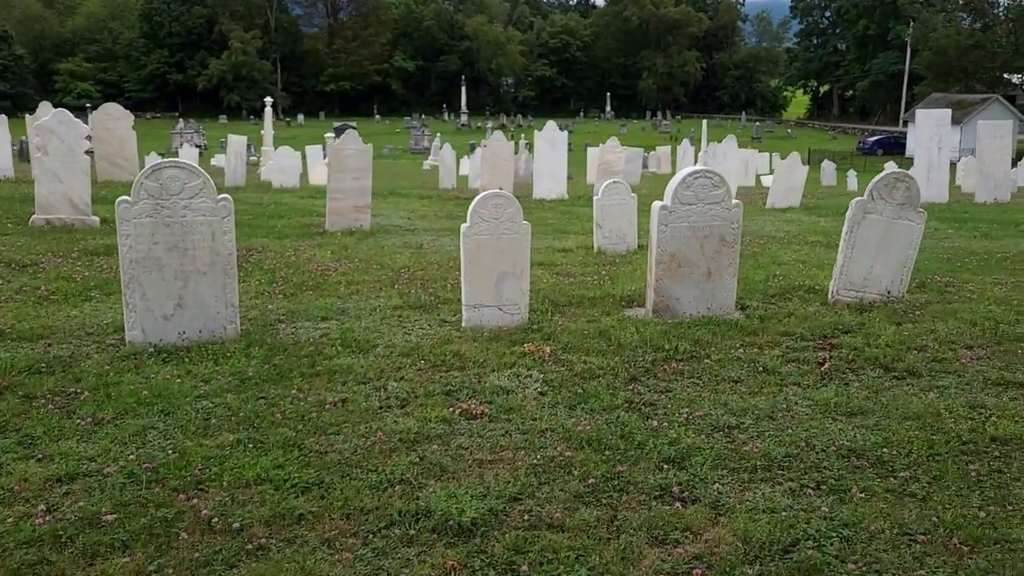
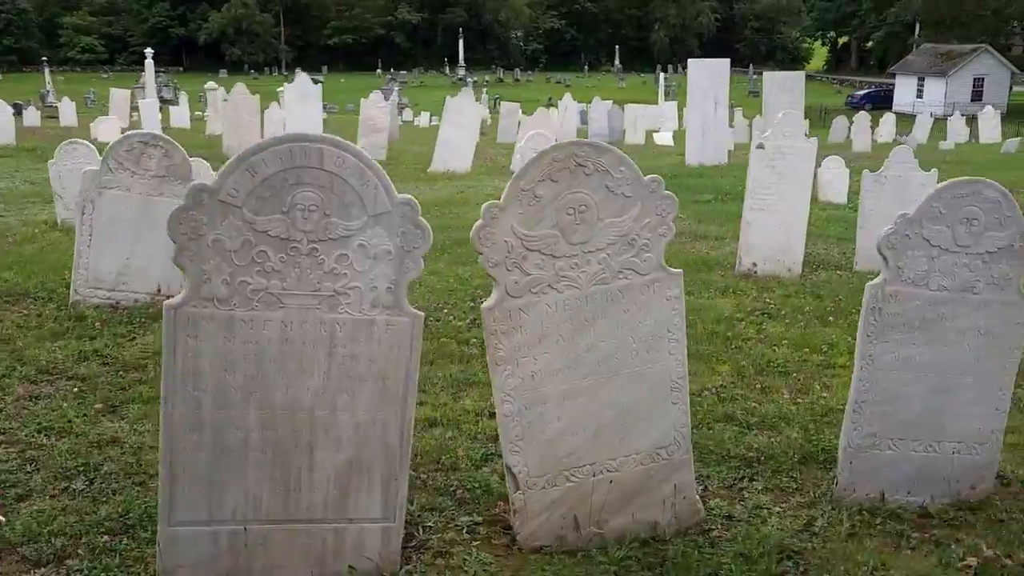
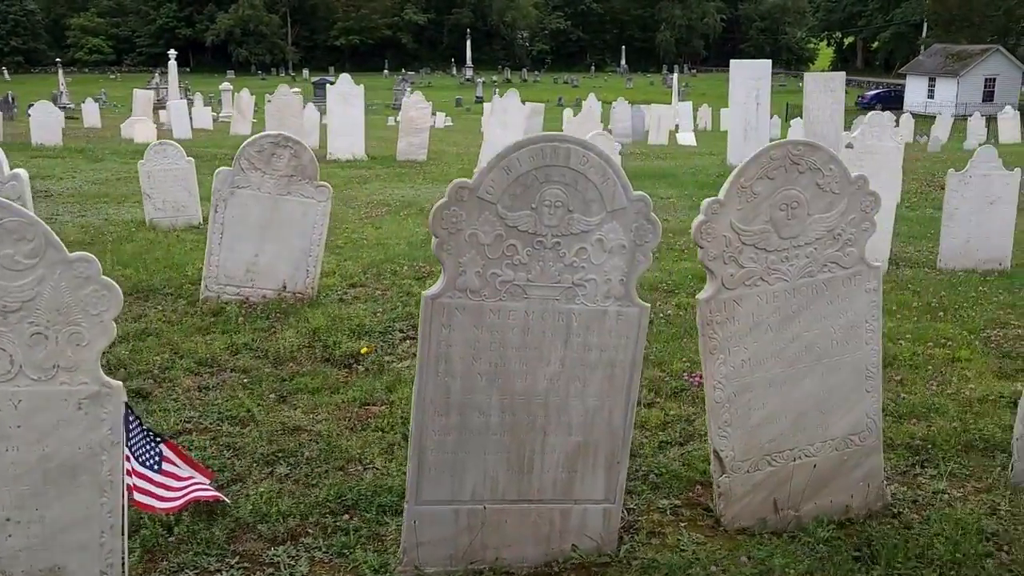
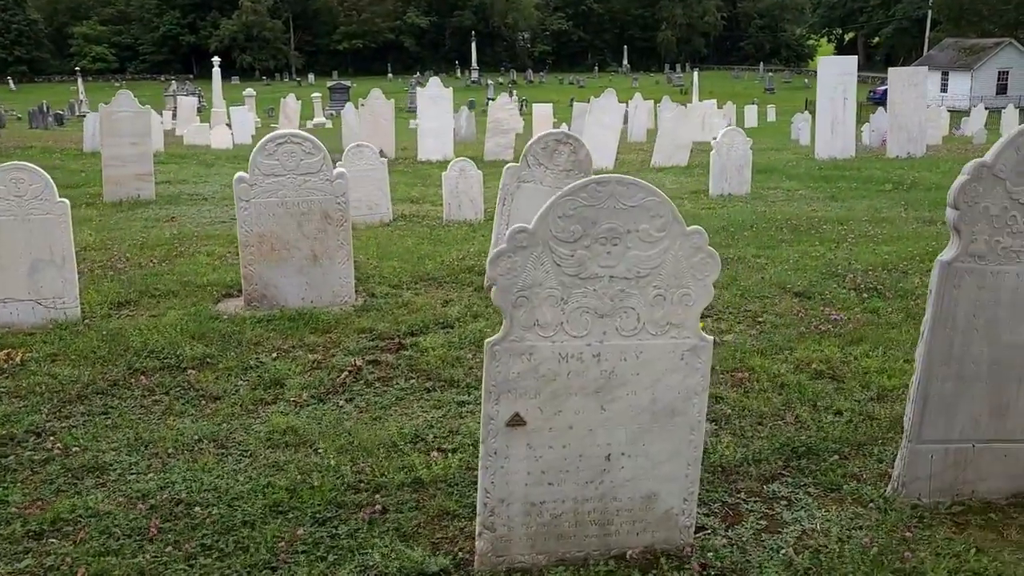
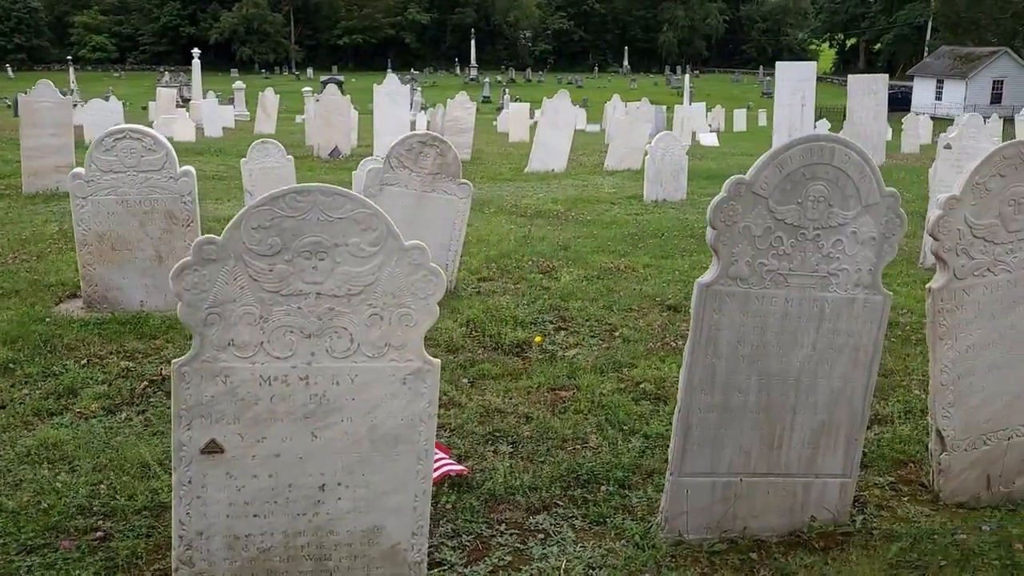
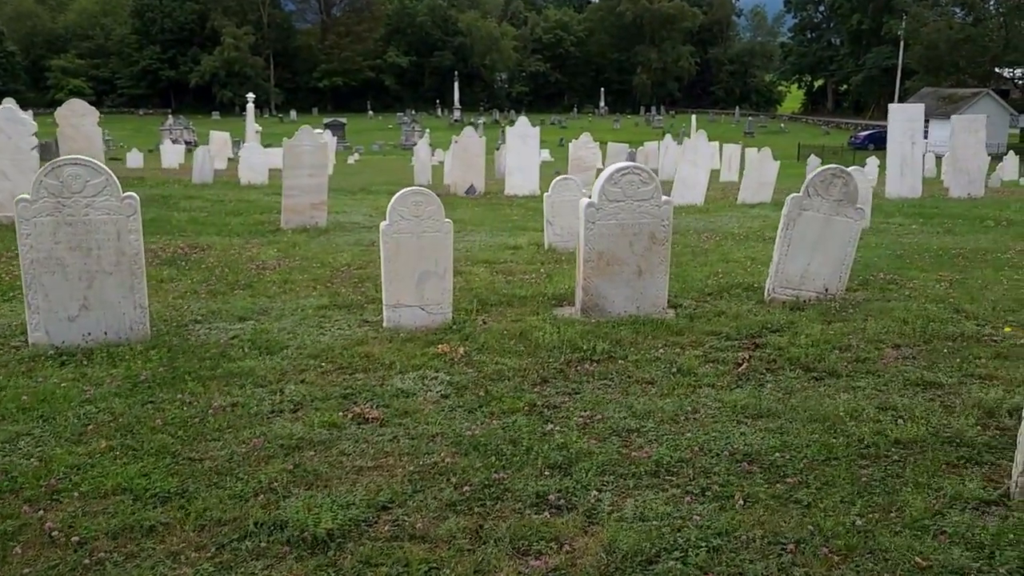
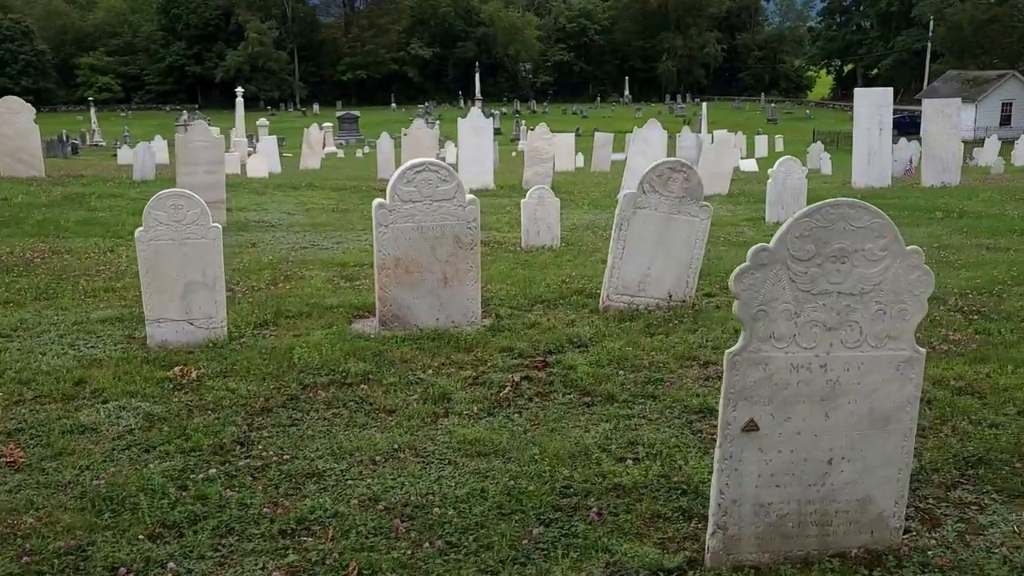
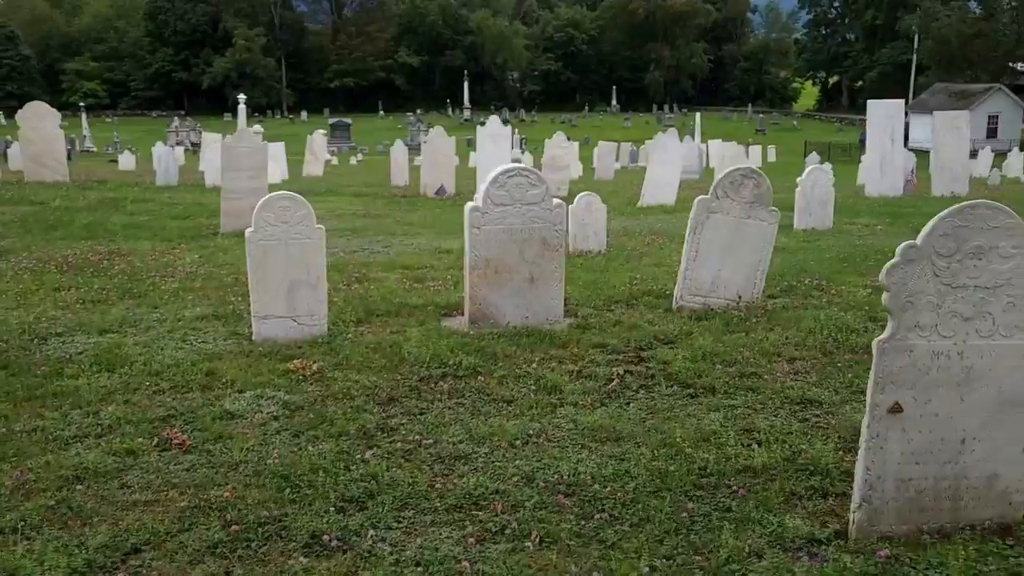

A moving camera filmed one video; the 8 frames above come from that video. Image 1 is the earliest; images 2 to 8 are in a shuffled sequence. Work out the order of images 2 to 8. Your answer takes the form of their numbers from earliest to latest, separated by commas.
6, 8, 7, 4, 5, 3, 2
